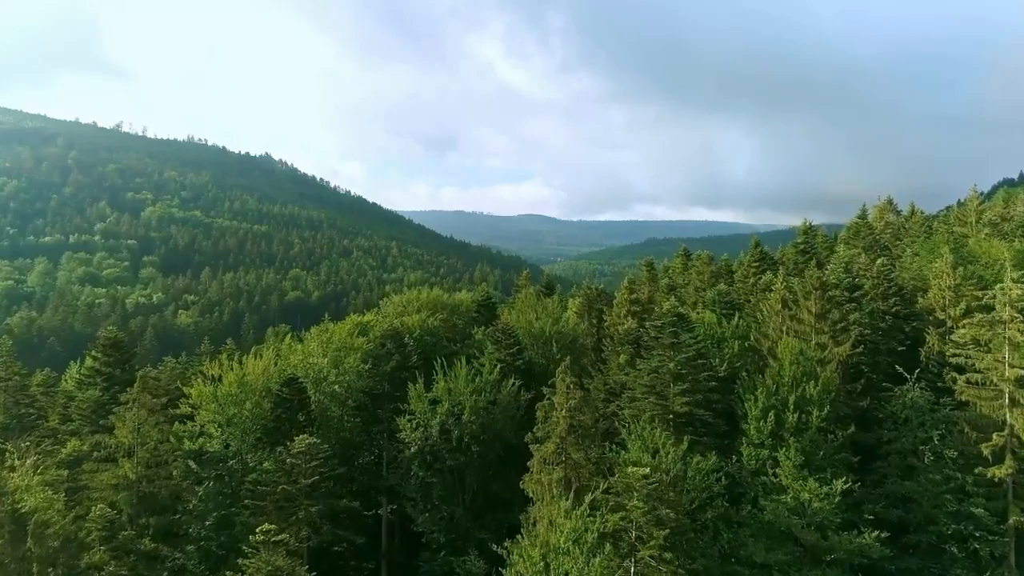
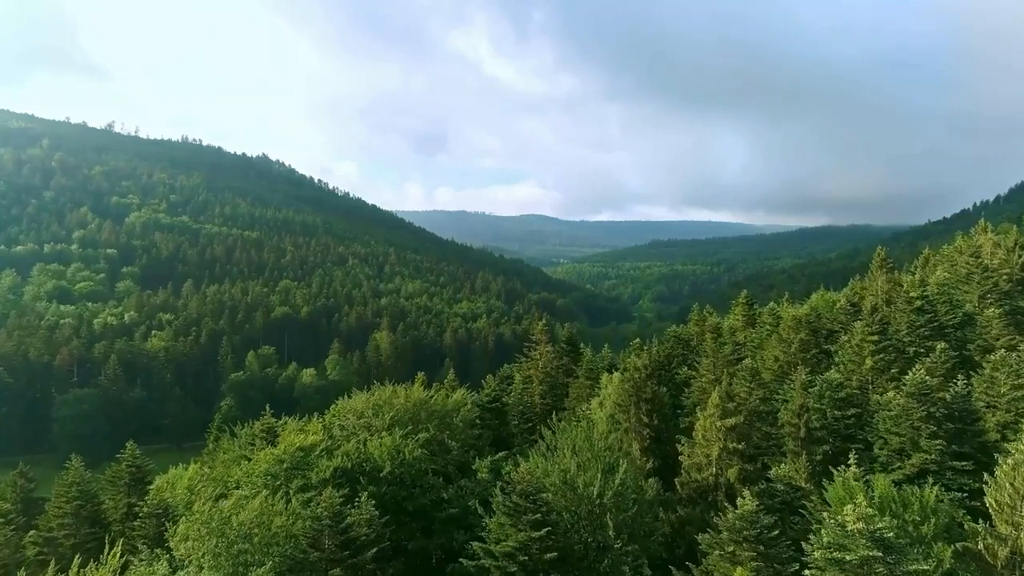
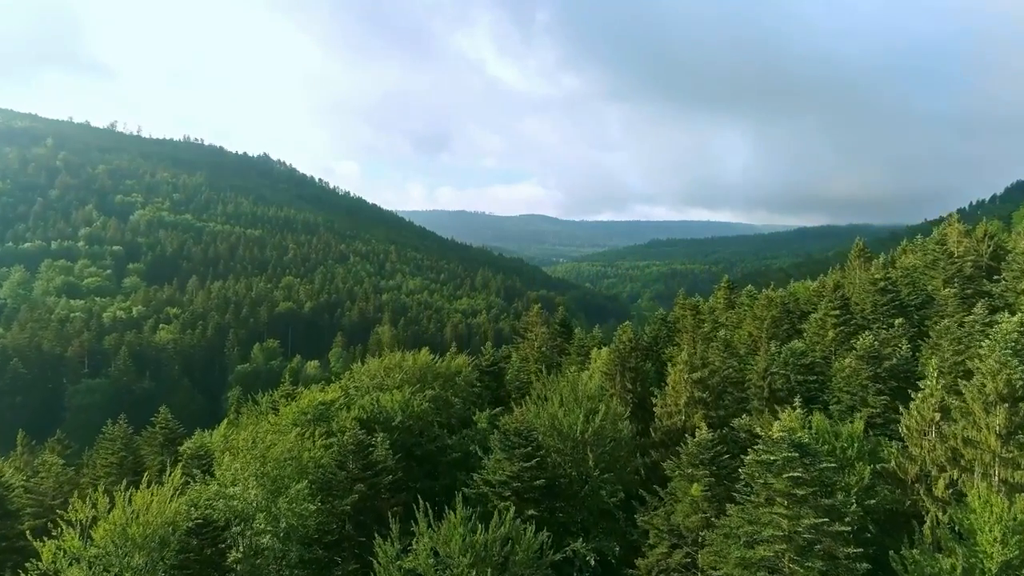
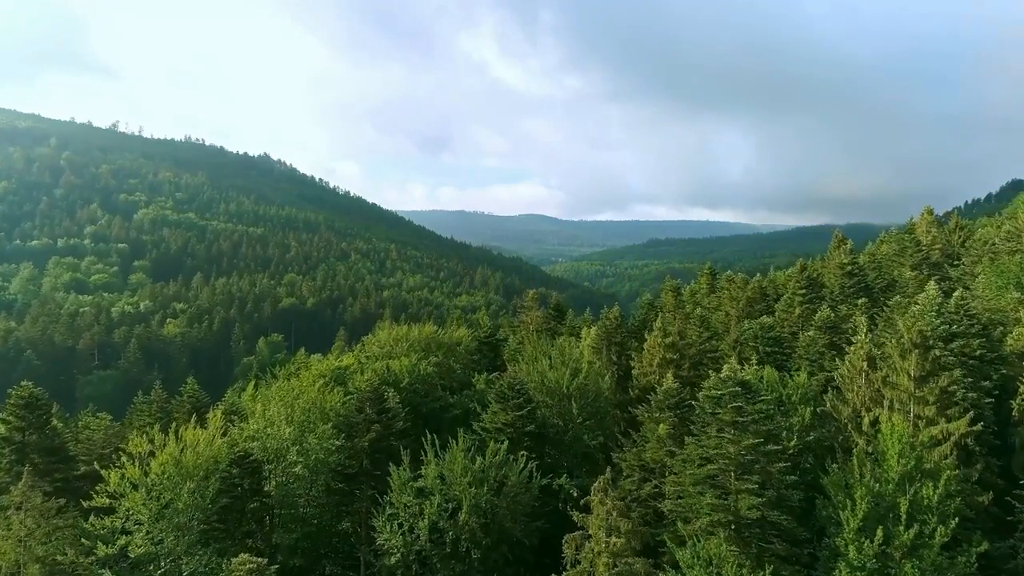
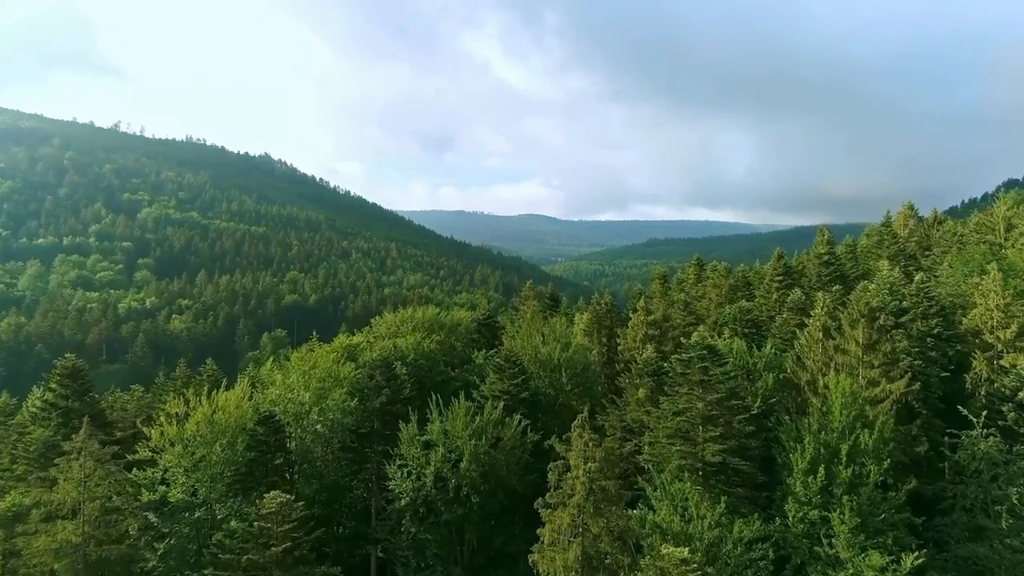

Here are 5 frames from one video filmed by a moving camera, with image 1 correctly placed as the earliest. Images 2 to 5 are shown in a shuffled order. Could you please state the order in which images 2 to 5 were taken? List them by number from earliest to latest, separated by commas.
5, 4, 3, 2
